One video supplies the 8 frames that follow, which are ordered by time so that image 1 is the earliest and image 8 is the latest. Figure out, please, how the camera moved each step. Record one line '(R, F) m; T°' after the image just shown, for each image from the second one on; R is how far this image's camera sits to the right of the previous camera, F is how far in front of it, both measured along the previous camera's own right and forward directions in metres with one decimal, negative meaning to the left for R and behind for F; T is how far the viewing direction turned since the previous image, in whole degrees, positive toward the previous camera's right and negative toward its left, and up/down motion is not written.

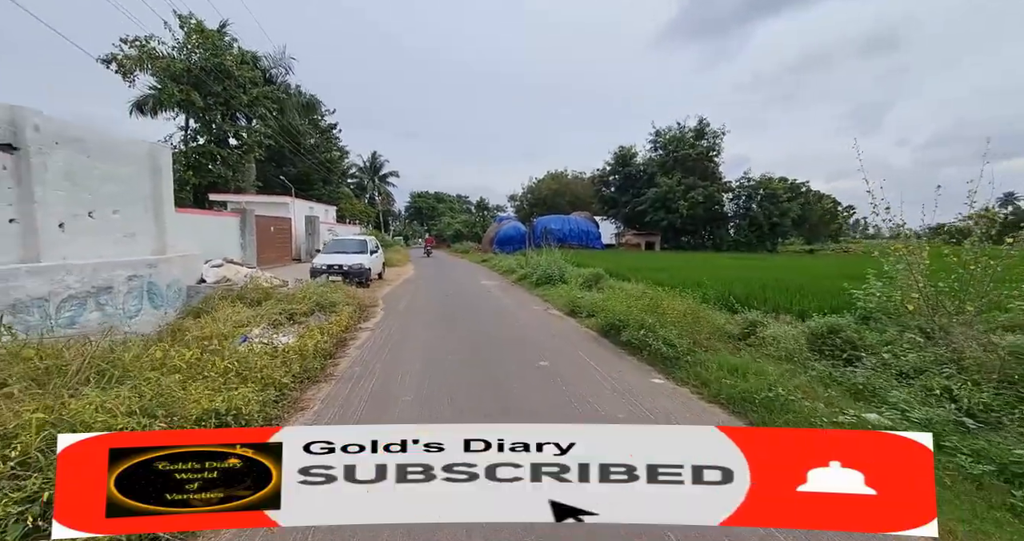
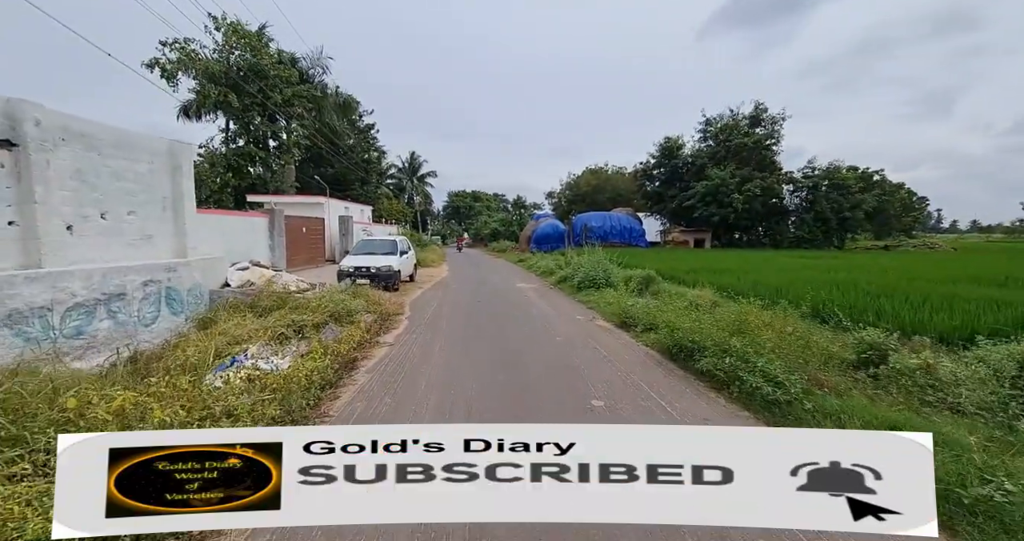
(-0.1, +1.1) m; -5°
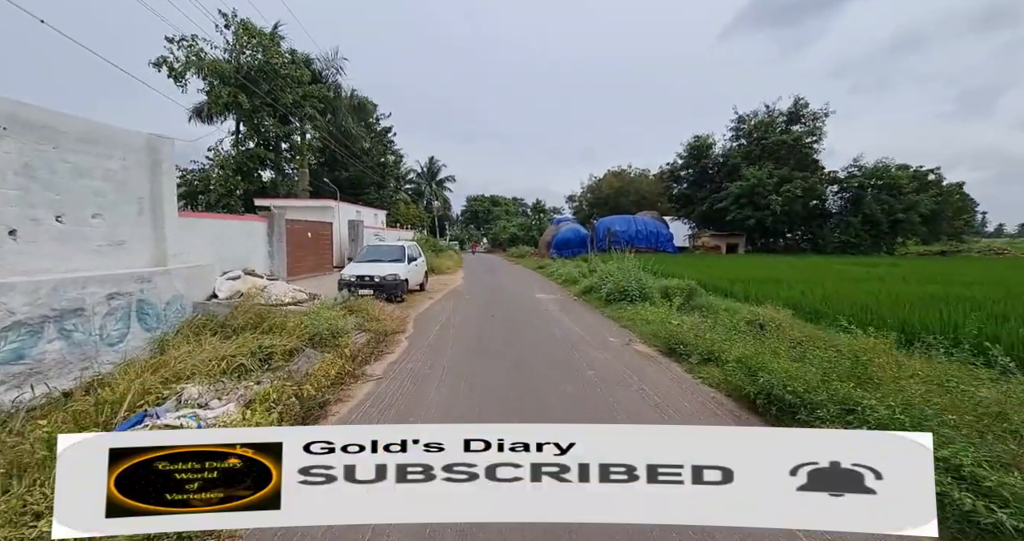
(0.0, +1.2) m; -3°
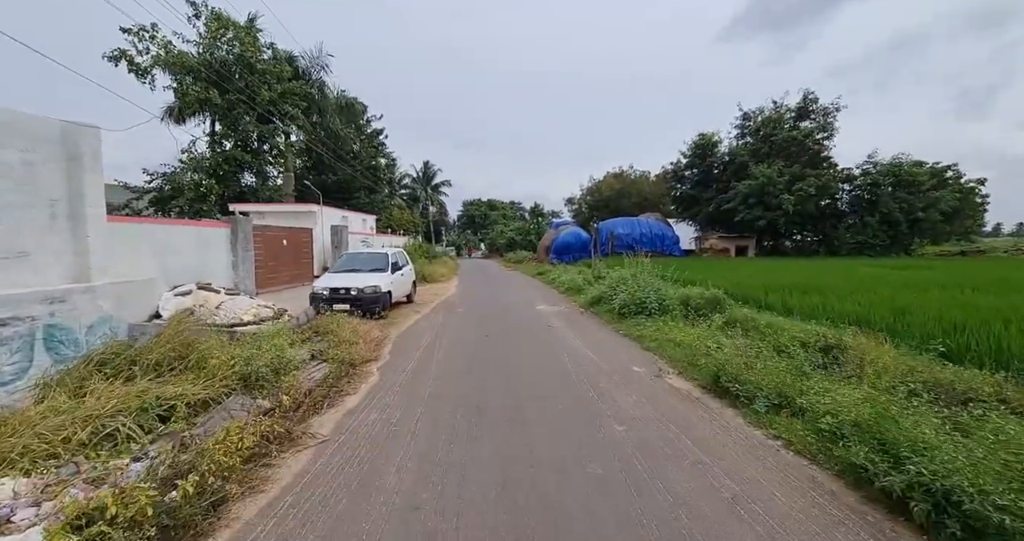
(0.0, +1.3) m; 0°
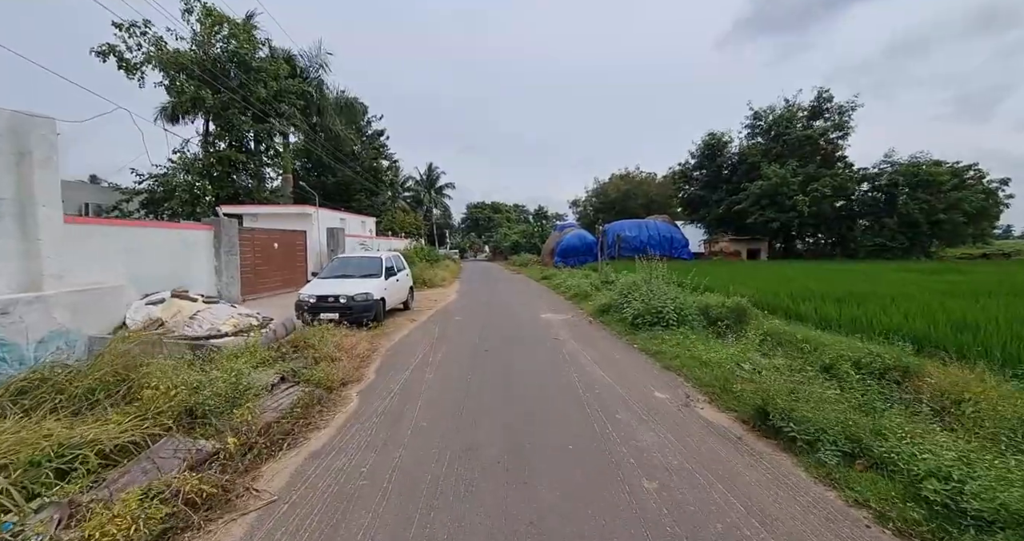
(0.0, +0.7) m; -1°
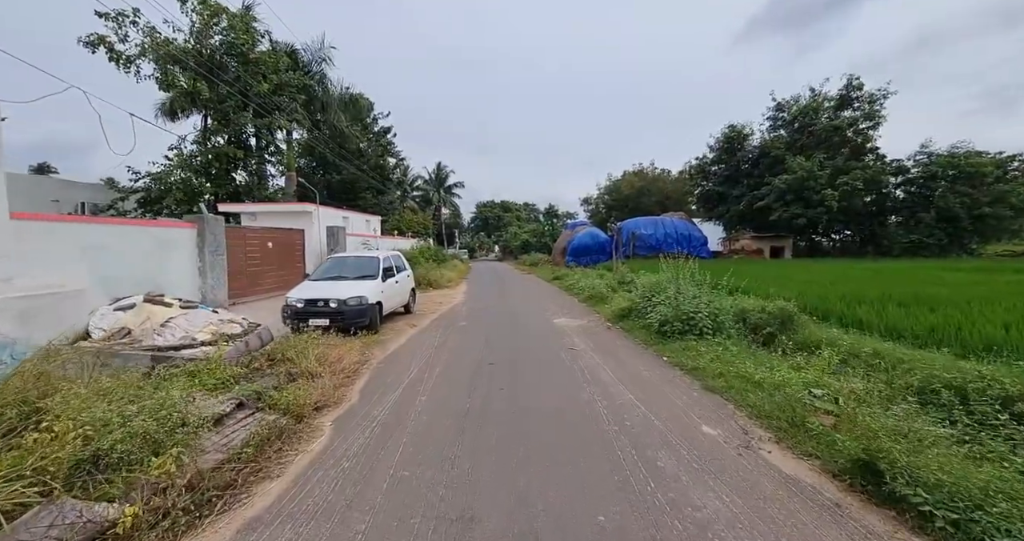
(0.0, +0.9) m; -2°
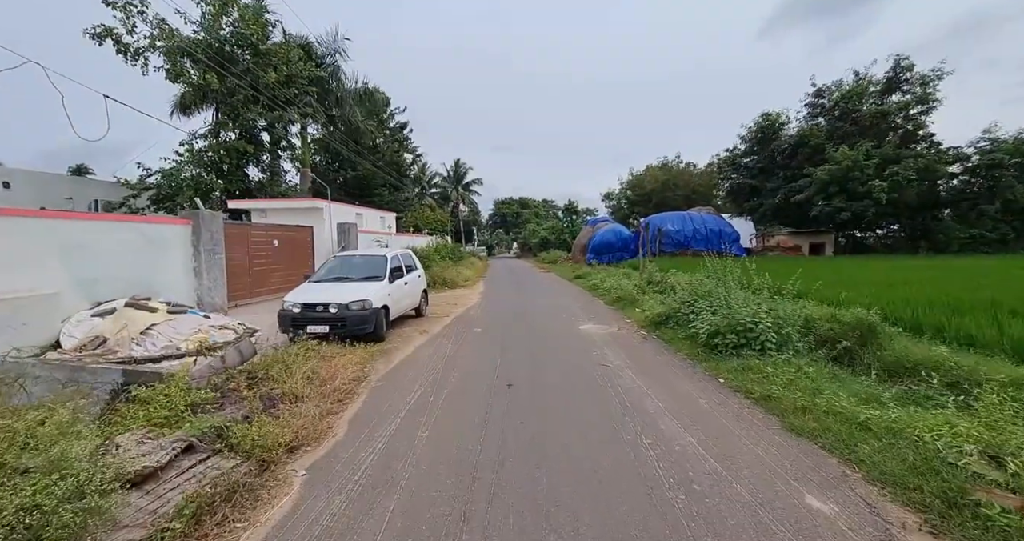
(-0.1, +0.9) m; -3°
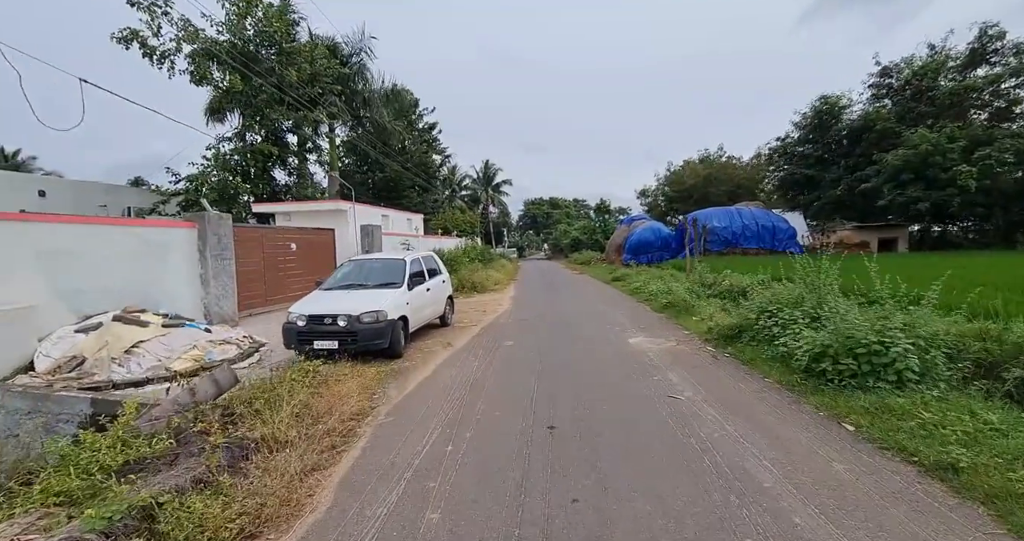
(-0.1, +1.1) m; -5°
